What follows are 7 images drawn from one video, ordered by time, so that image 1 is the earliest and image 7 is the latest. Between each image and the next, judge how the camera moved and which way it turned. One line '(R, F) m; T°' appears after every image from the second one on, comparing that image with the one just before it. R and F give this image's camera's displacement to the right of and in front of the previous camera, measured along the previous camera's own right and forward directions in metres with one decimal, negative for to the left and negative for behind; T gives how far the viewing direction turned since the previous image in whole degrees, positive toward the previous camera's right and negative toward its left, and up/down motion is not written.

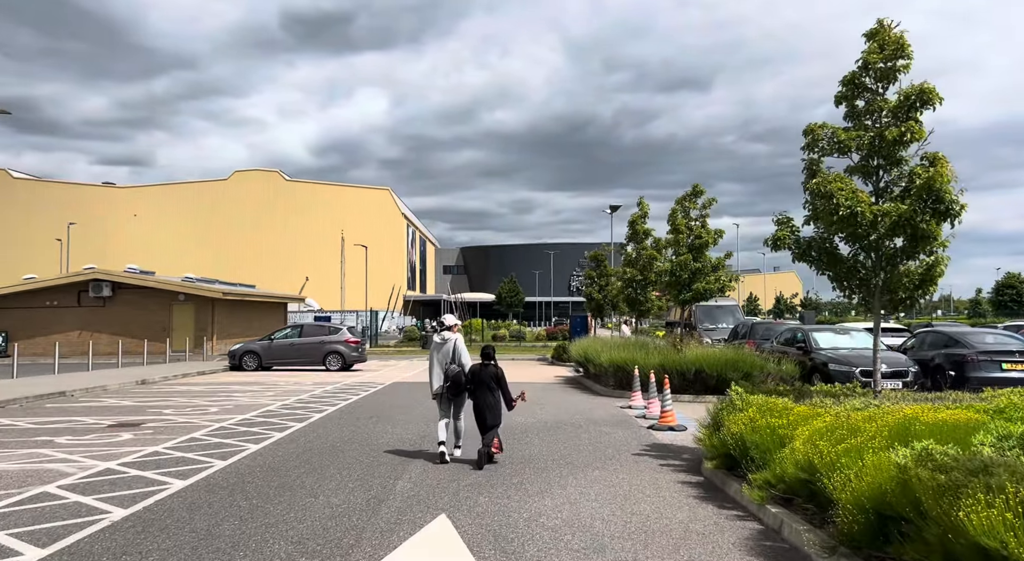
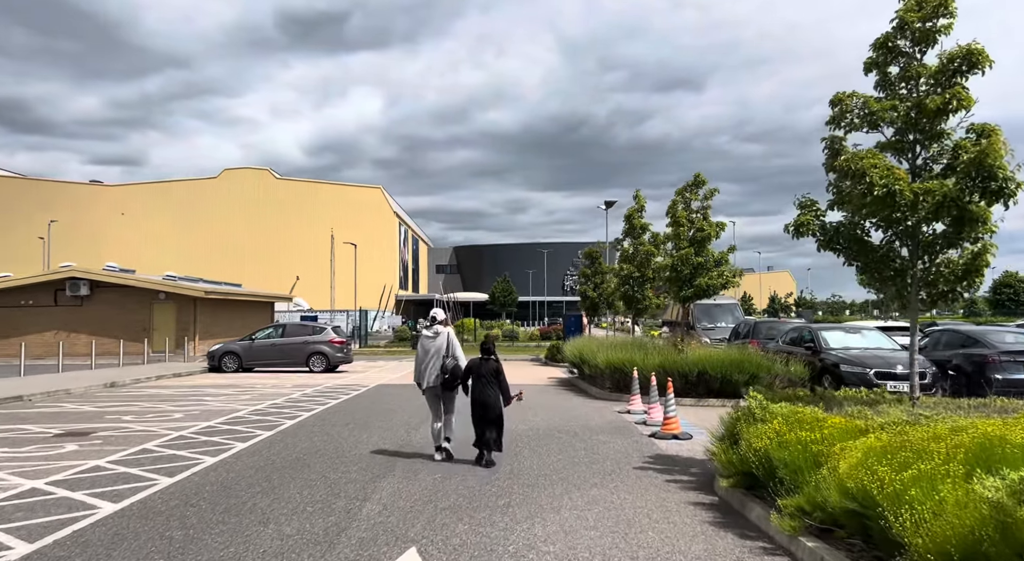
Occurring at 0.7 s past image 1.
(+0.1, +1.0) m; +1°
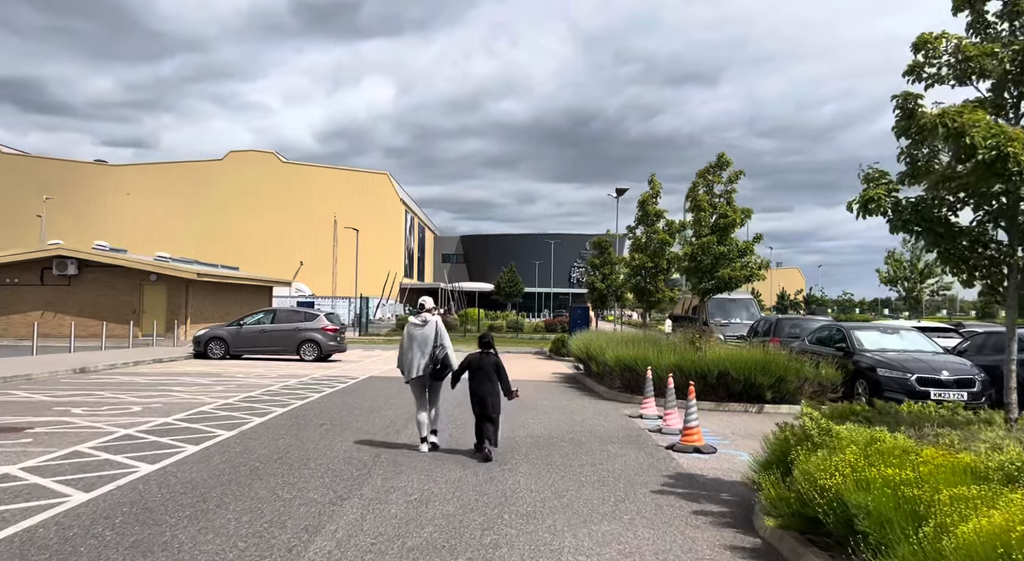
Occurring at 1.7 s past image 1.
(+0.1, +1.3) m; -1°
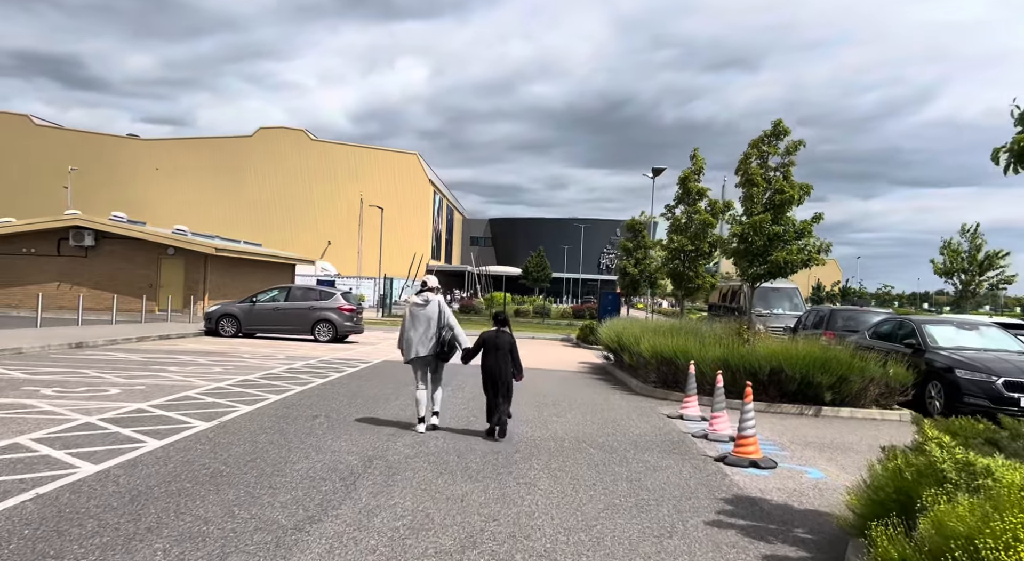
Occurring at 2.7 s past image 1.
(0.0, +1.4) m; -2°
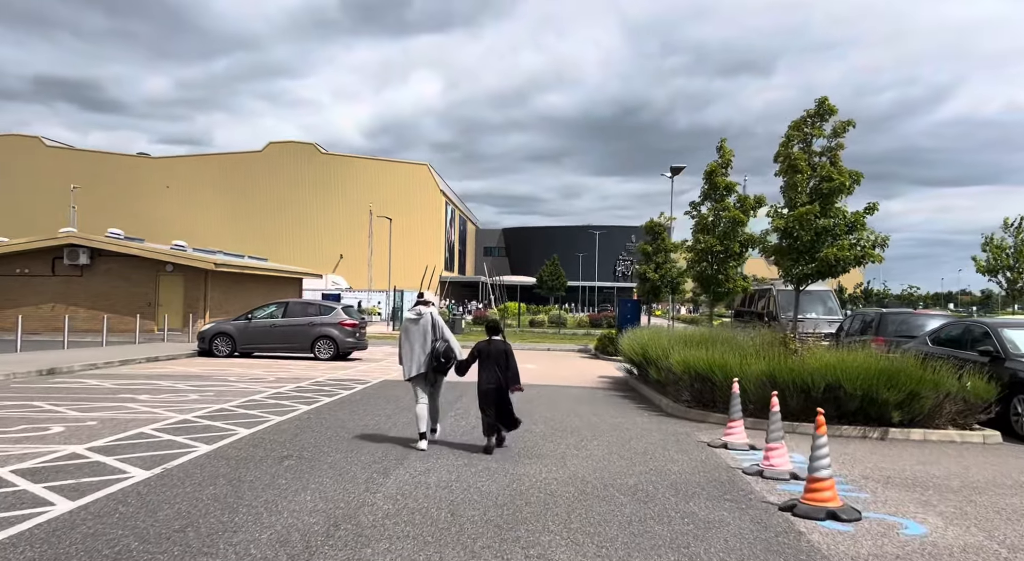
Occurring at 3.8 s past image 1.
(+0.1, +1.5) m; -1°
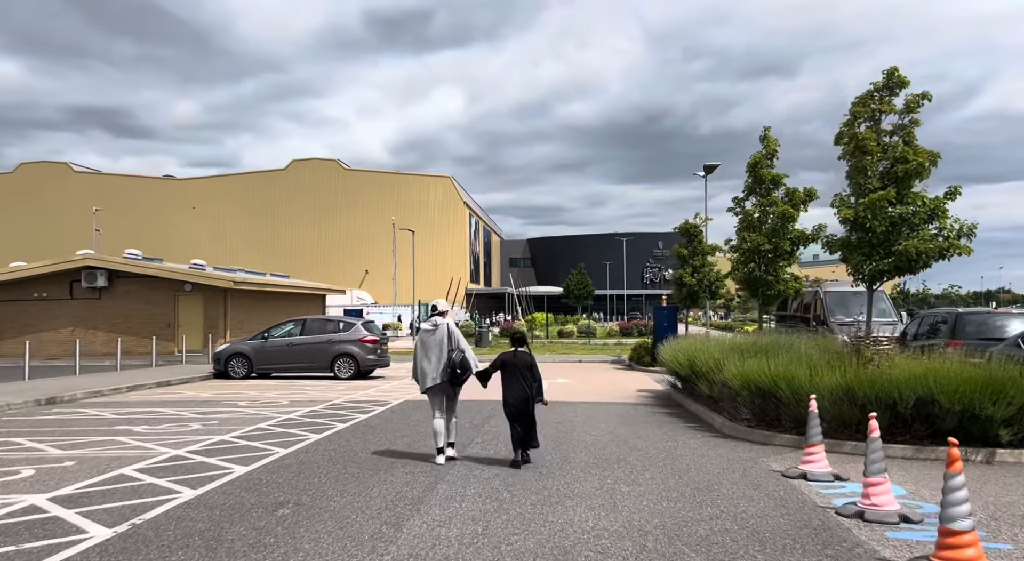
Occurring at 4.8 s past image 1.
(-0.1, +1.2) m; -2°
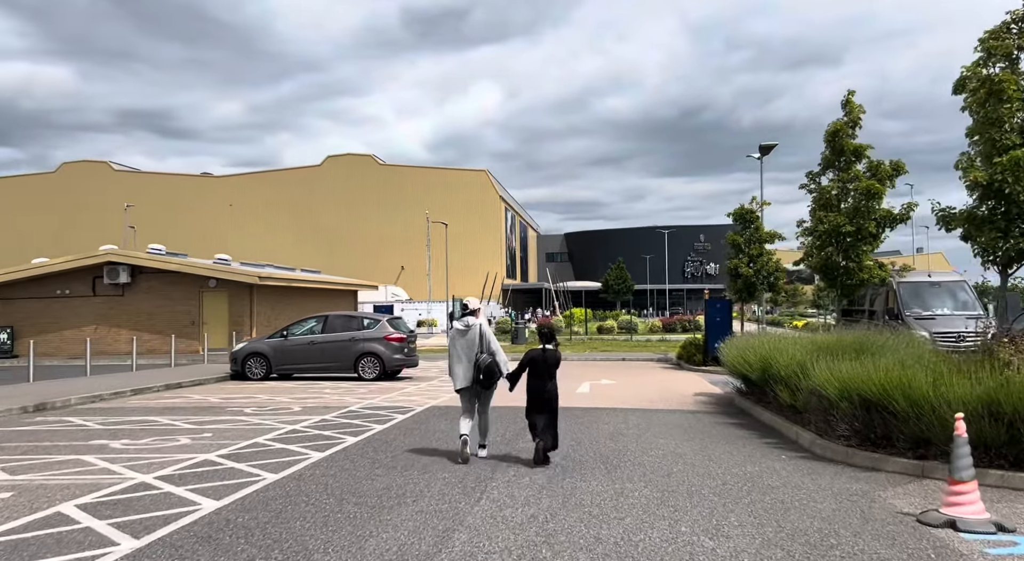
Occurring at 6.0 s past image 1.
(0.0, +1.7) m; -3°
